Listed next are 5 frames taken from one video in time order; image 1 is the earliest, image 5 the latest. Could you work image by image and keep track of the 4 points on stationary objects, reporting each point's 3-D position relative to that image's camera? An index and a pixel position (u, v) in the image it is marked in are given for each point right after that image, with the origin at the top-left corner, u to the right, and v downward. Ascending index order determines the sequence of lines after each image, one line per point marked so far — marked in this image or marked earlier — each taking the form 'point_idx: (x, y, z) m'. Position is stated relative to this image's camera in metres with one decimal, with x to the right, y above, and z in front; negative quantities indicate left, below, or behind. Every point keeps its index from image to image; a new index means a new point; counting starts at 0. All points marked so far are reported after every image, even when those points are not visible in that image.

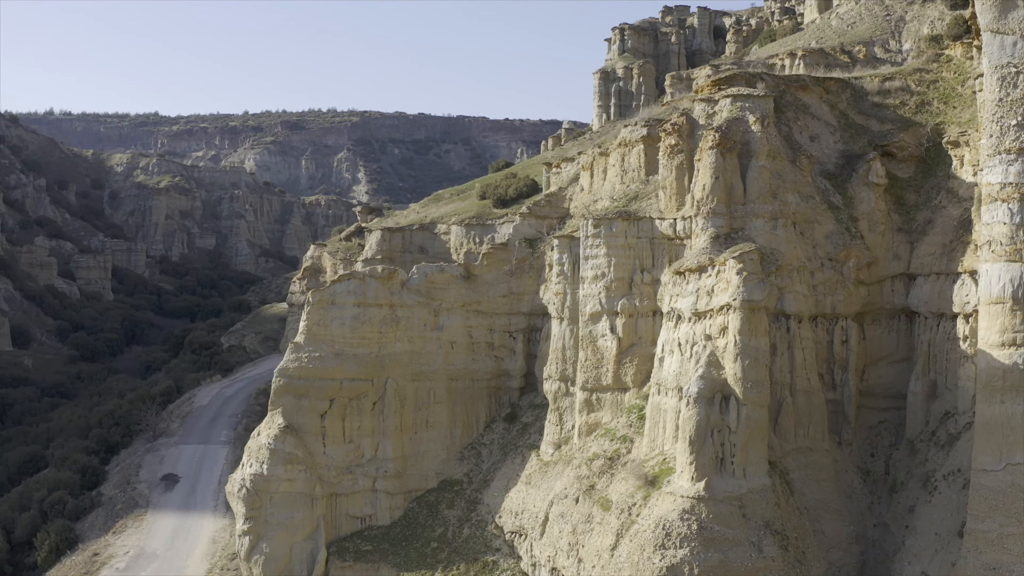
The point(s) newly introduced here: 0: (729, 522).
0: (+3.7, -3.9, +17.3) m
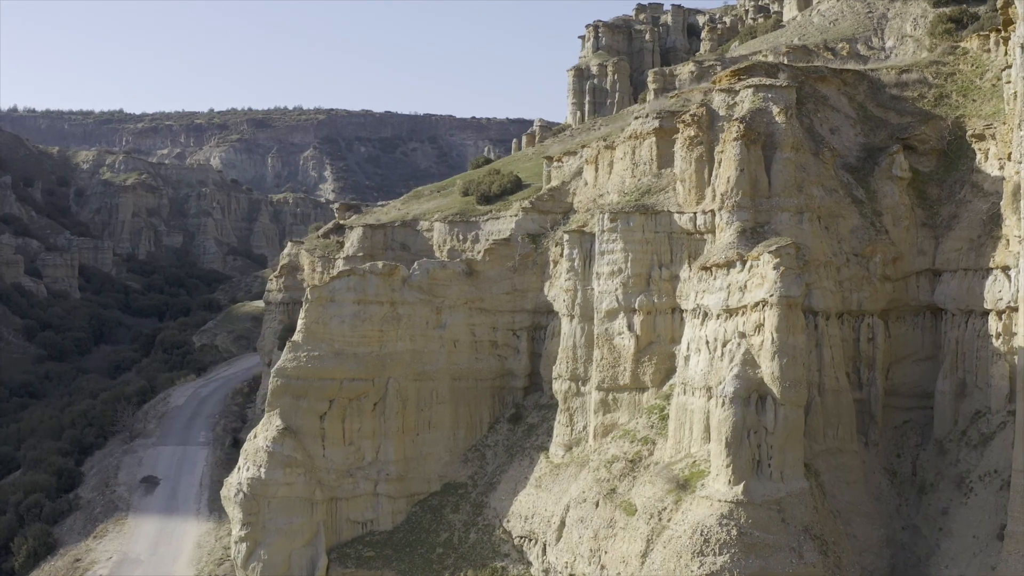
0: (+4.1, -3.8, +16.6) m
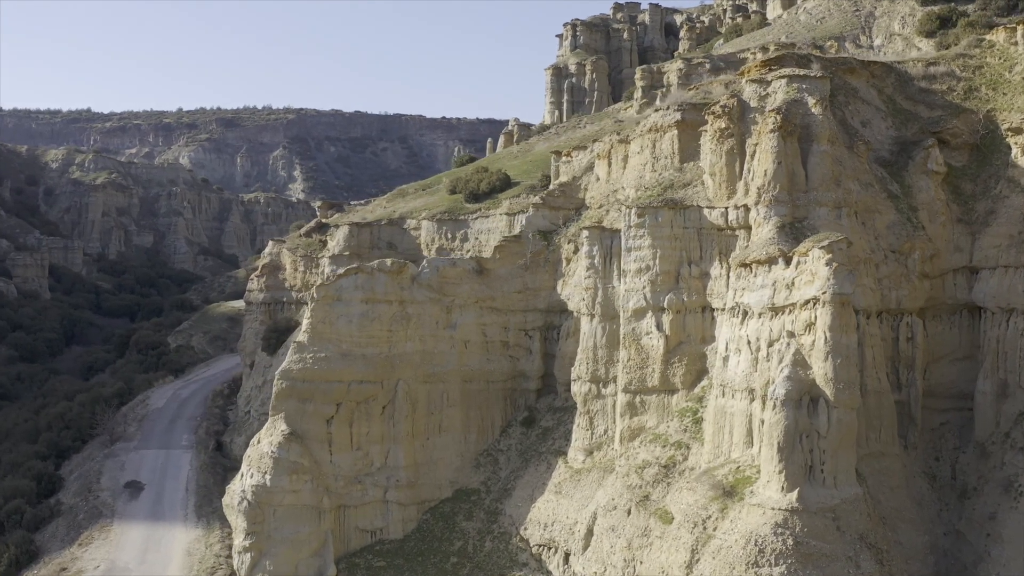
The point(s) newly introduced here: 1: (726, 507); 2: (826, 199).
0: (+4.7, -3.7, +15.8) m
1: (+3.4, -3.5, +16.8) m
2: (+5.9, +1.7, +19.7) m
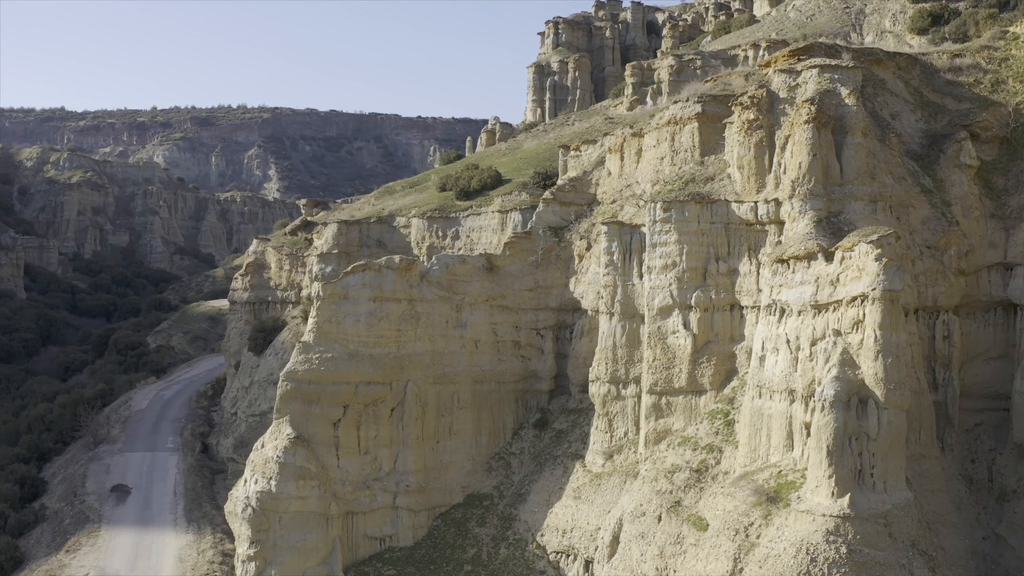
0: (+5.3, -3.7, +15.1) m
1: (+3.9, -3.5, +16.1) m
2: (+6.4, +1.7, +19.0) m
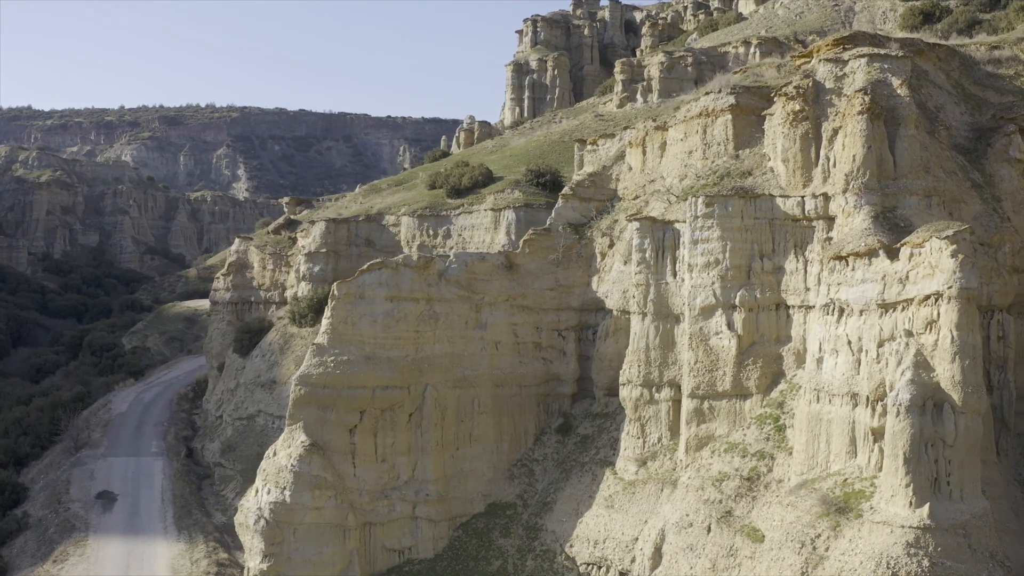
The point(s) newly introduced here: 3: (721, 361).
0: (+6.1, -3.7, +14.2) m
1: (+4.7, -3.5, +15.2) m
2: (+7.0, +1.8, +18.2) m
3: (+3.8, -1.3, +19.4) m
